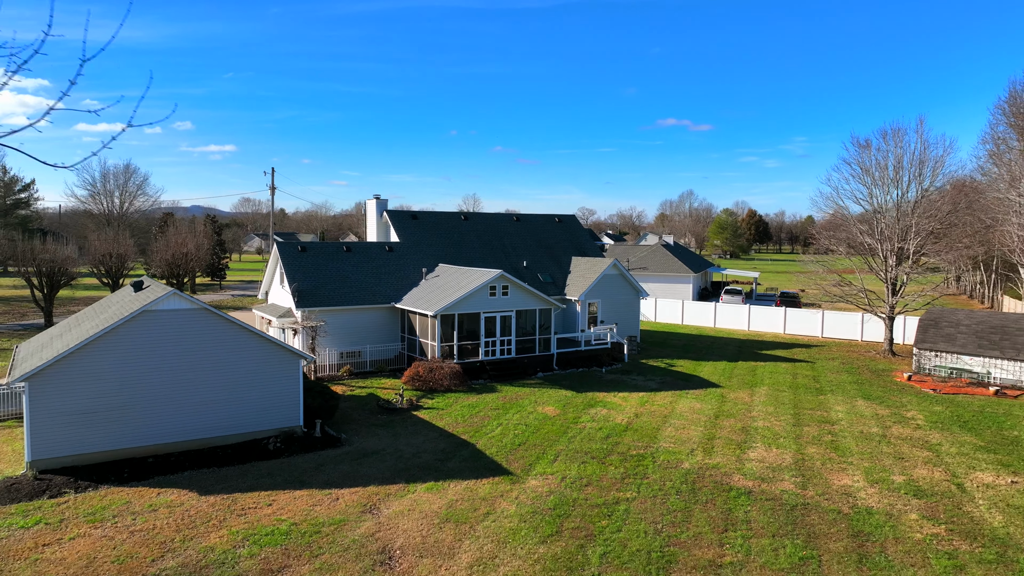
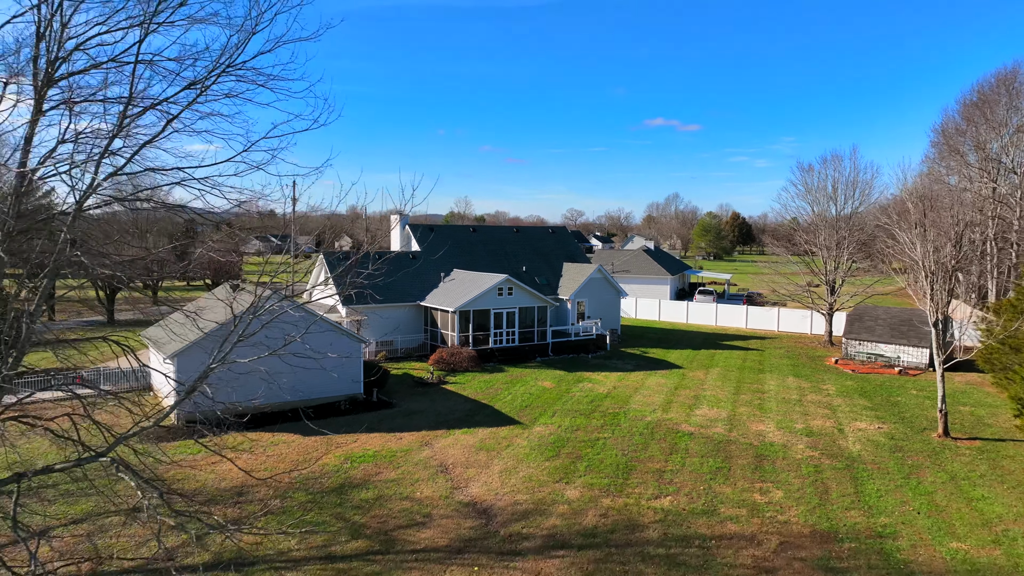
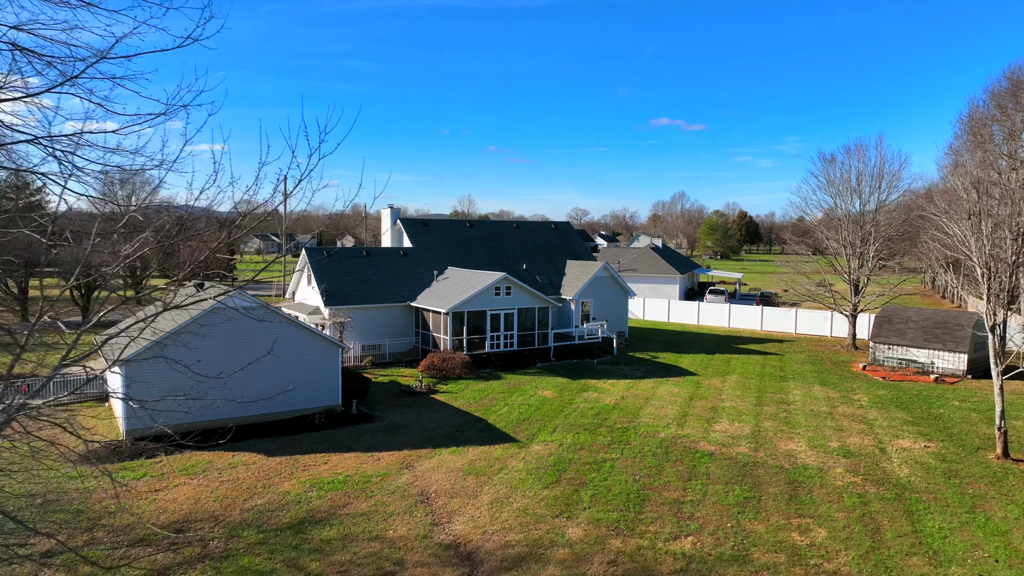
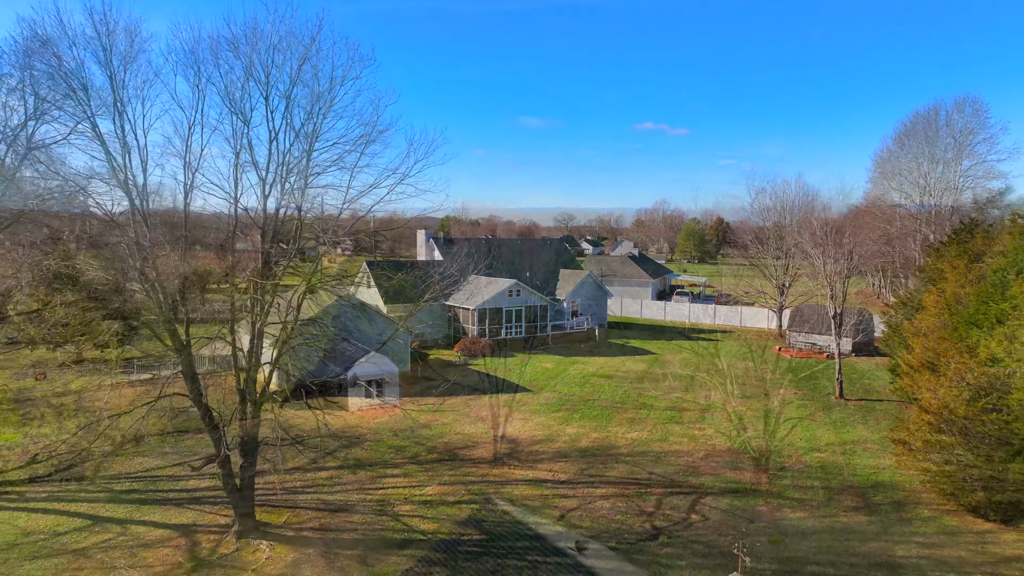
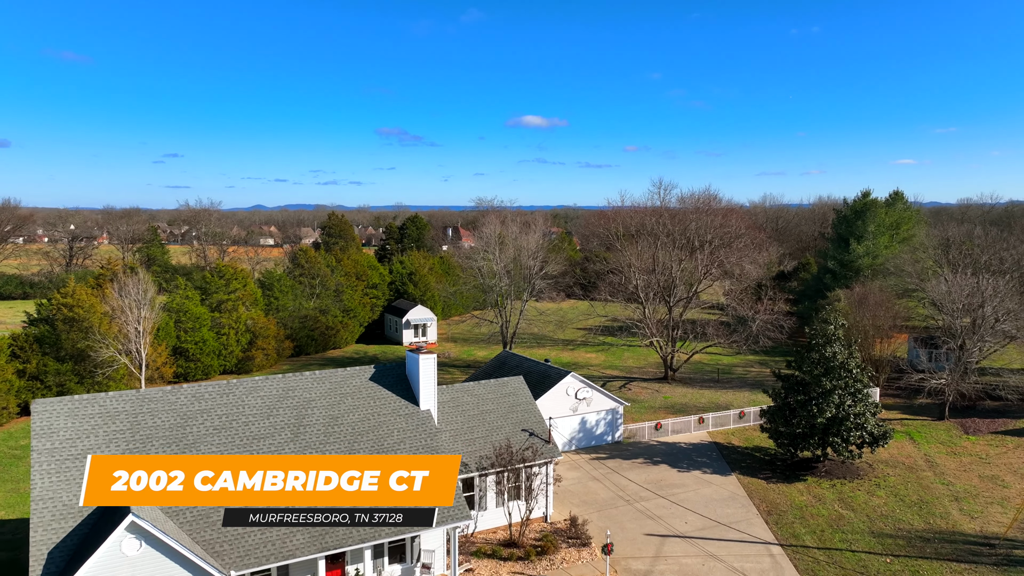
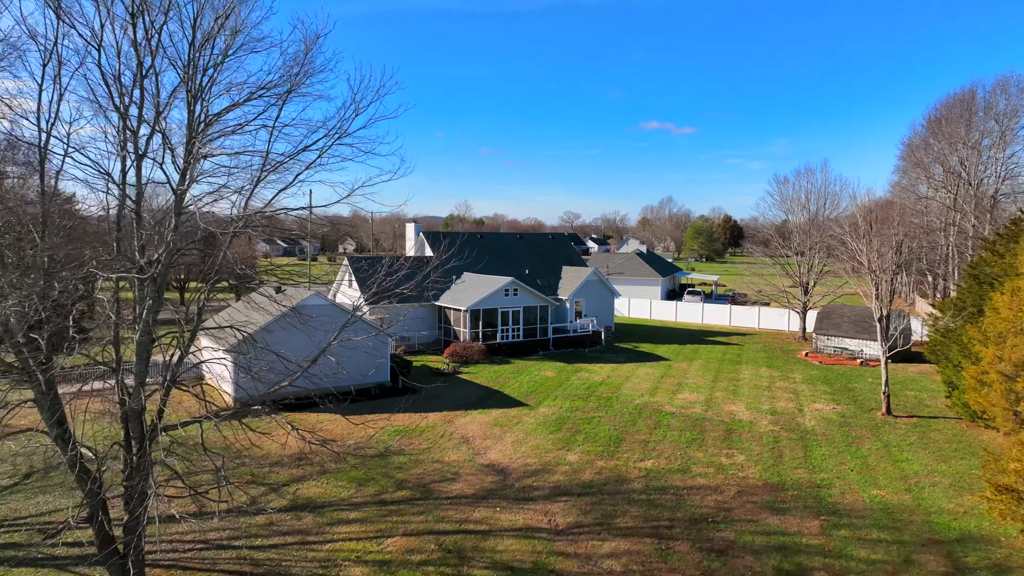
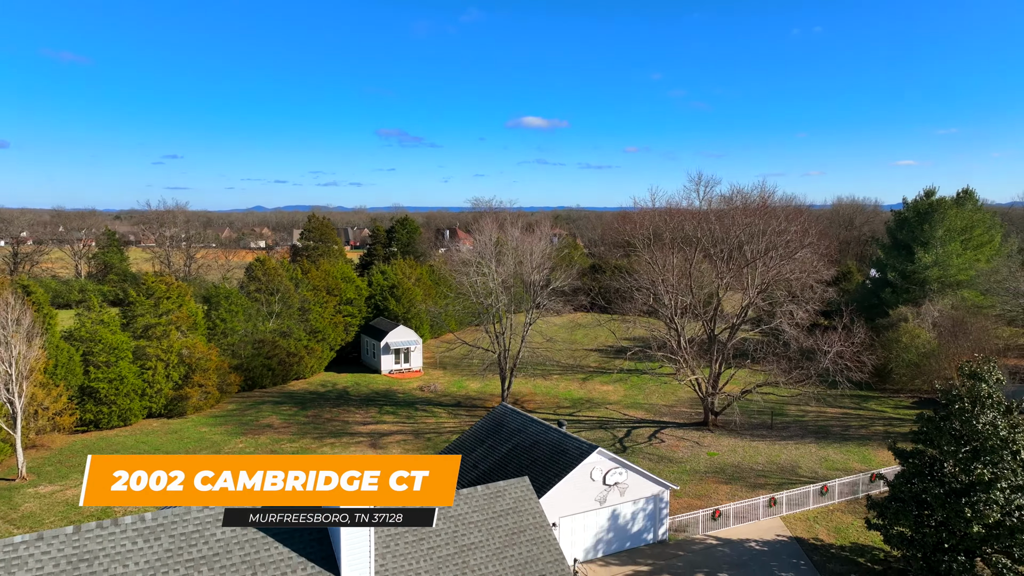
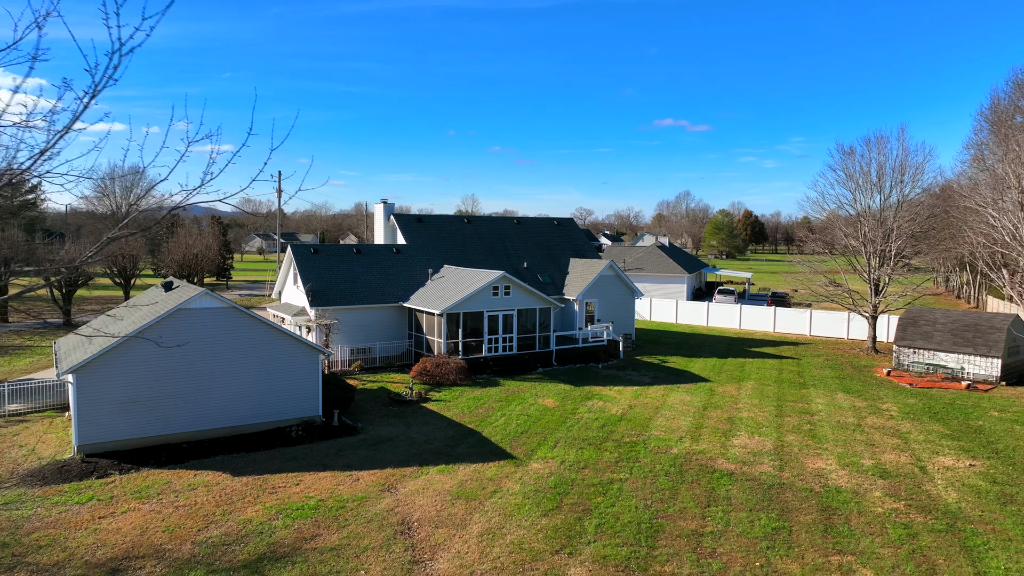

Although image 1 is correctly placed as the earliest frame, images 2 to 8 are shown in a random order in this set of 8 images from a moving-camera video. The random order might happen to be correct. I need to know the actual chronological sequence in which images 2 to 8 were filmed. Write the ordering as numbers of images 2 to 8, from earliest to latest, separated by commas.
8, 3, 2, 6, 4, 7, 5
